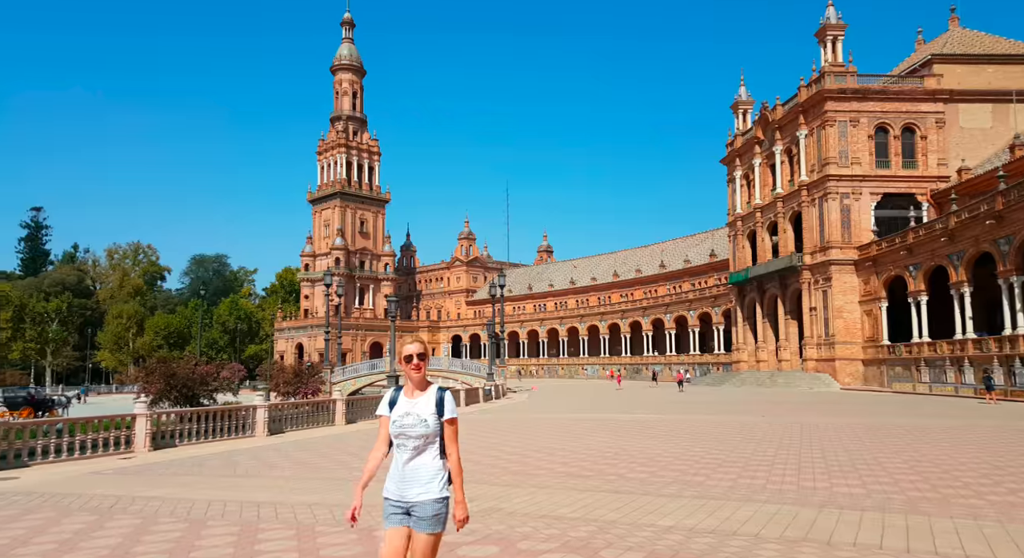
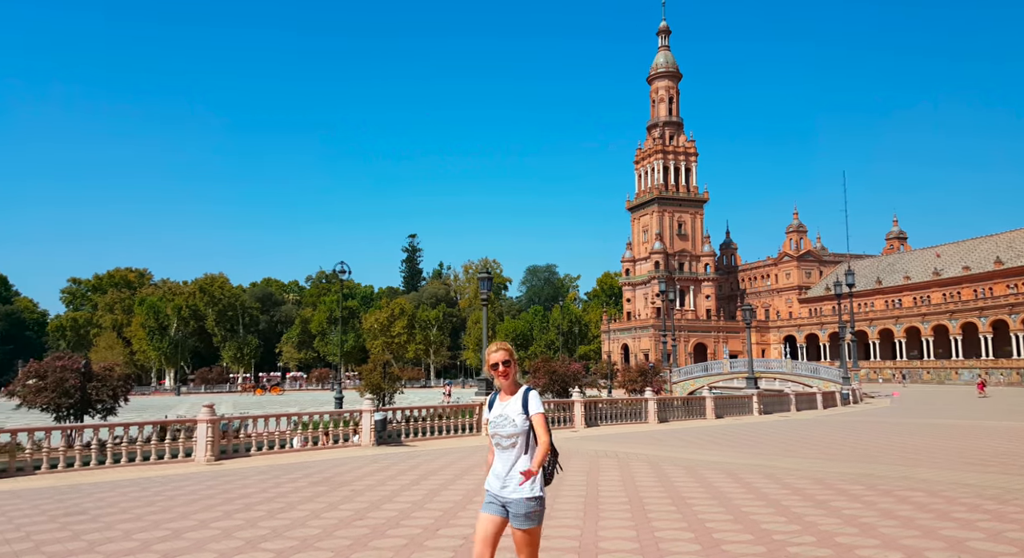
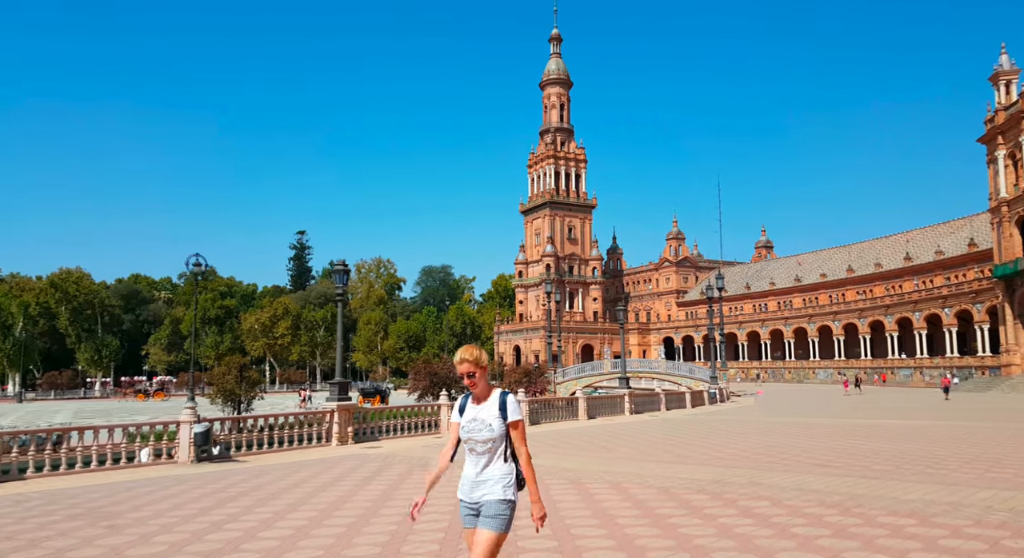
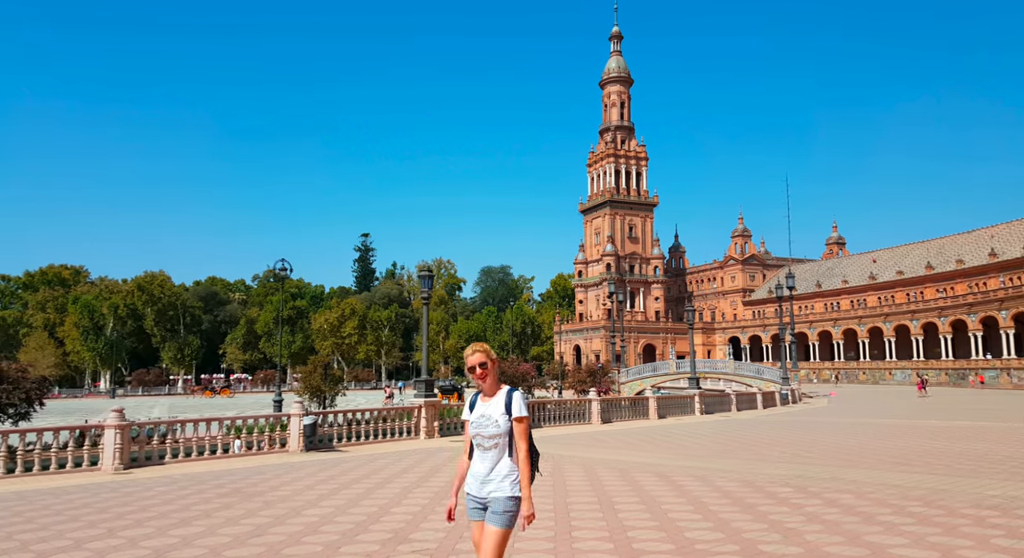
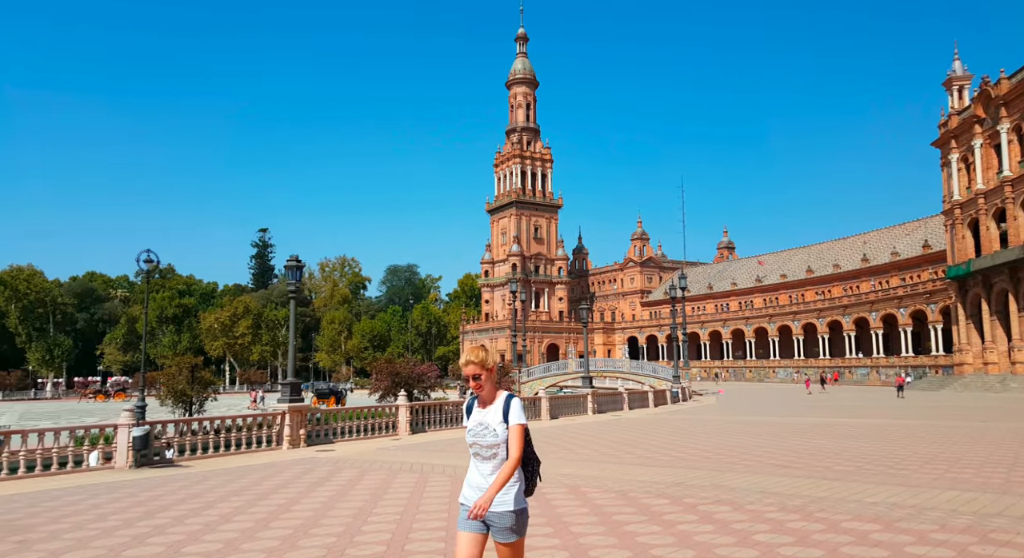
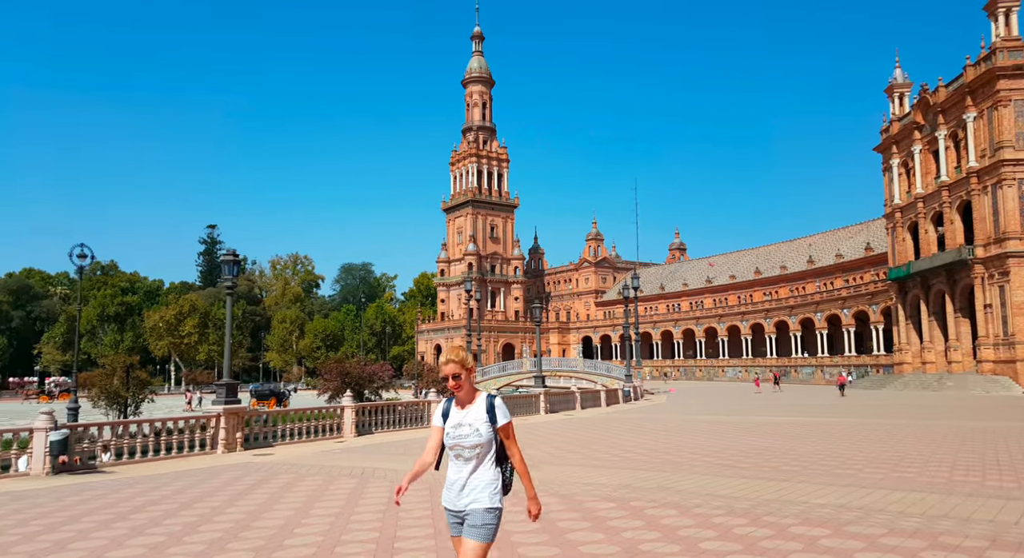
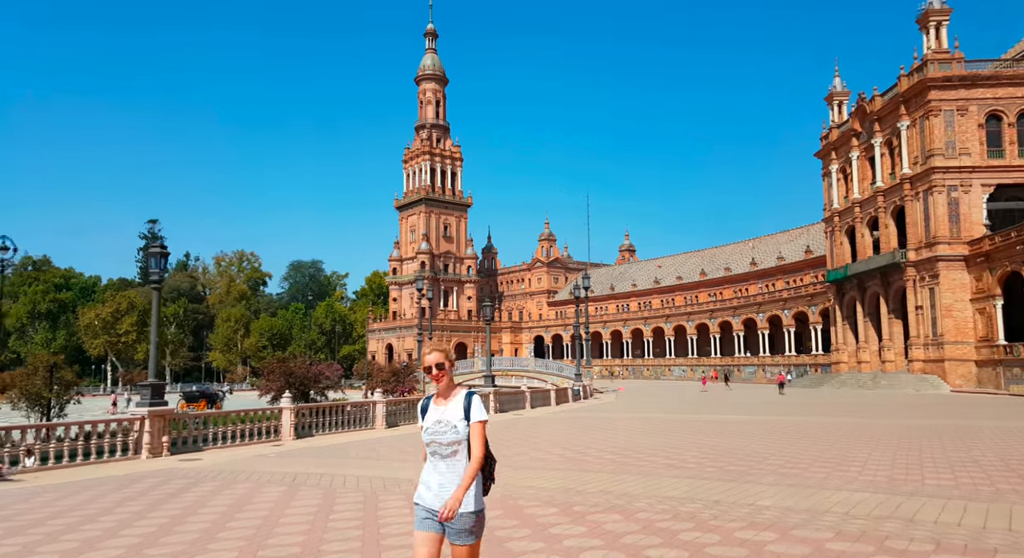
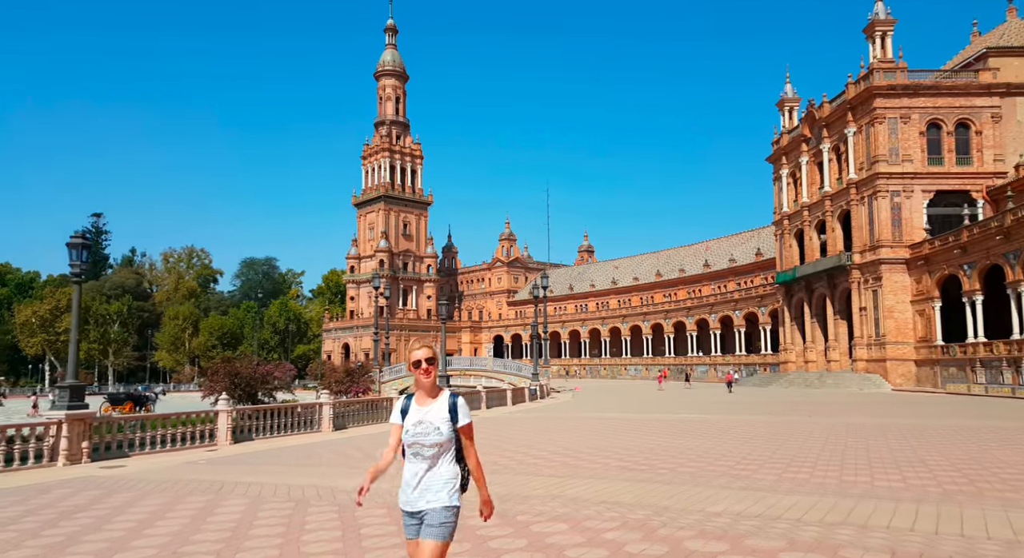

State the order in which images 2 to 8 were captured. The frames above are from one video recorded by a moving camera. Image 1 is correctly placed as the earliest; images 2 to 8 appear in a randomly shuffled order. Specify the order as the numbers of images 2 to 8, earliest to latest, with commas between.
8, 7, 6, 5, 3, 4, 2
